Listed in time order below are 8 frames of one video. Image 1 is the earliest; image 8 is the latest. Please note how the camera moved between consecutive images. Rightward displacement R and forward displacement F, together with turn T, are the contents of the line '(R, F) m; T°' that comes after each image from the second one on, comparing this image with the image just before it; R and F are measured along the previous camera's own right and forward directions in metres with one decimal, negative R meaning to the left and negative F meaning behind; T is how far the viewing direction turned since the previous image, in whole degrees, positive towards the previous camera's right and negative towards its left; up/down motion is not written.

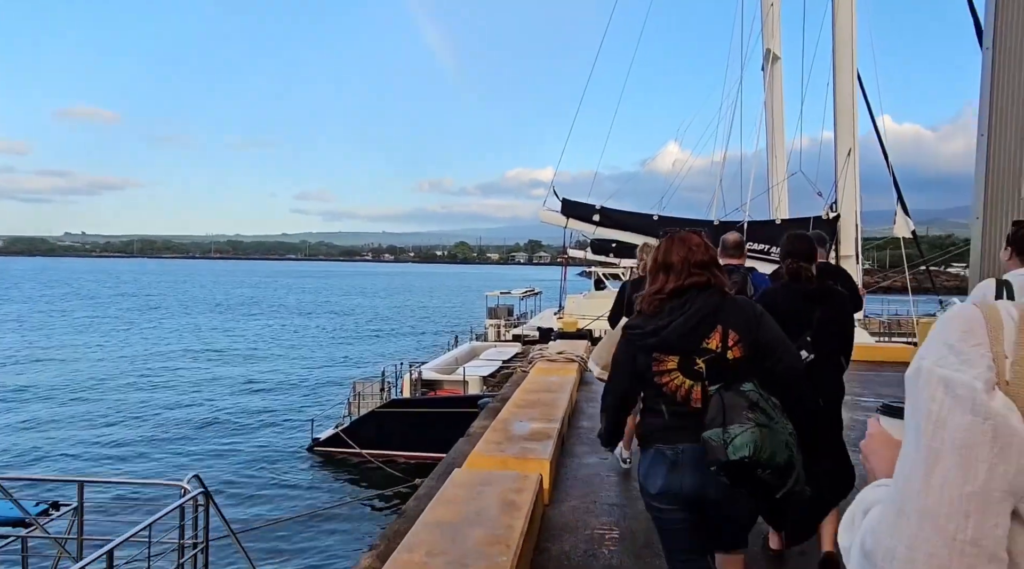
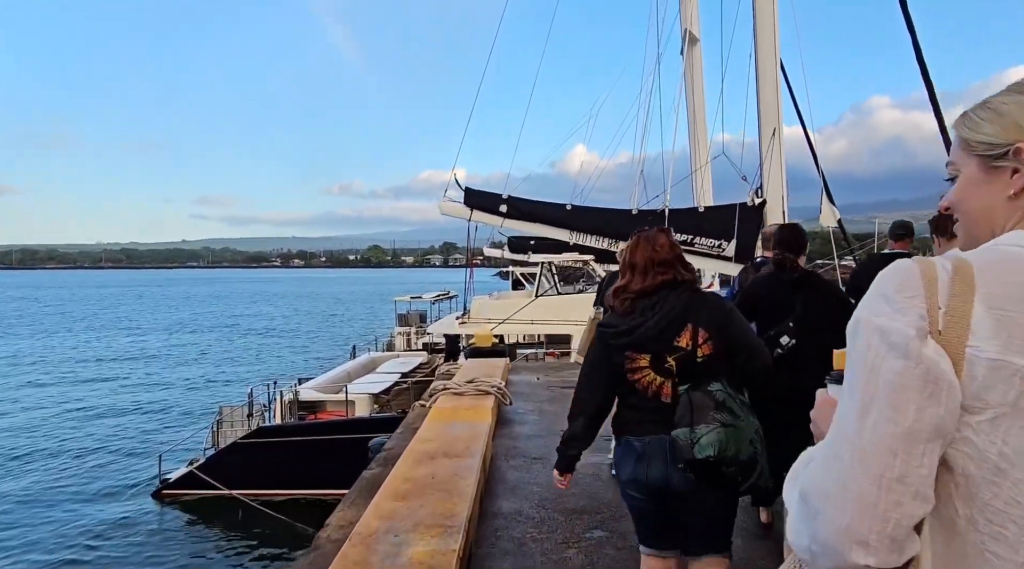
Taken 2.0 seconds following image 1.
(+0.2, +0.8) m; +7°
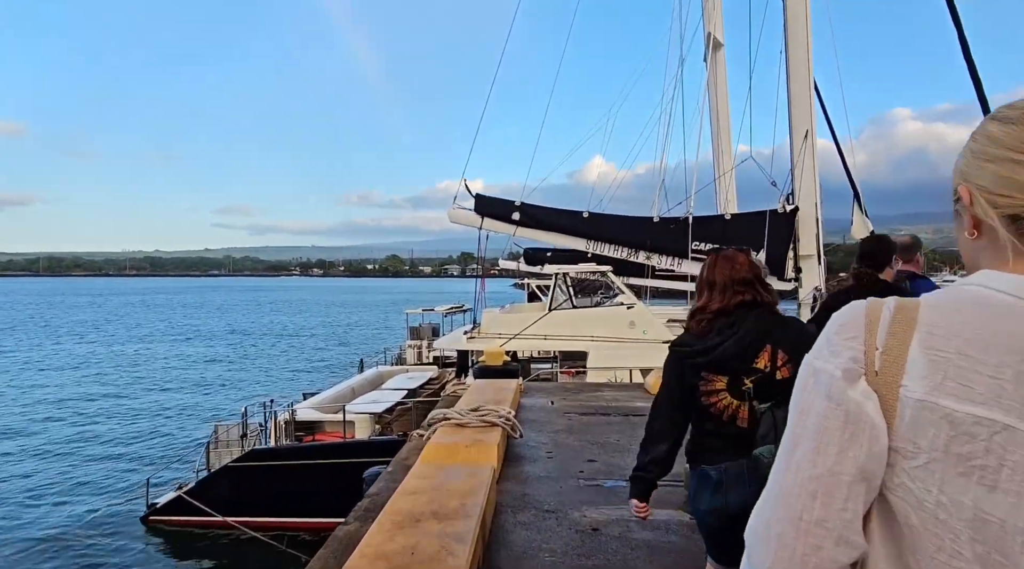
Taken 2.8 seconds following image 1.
(+0.1, +0.3) m; -1°
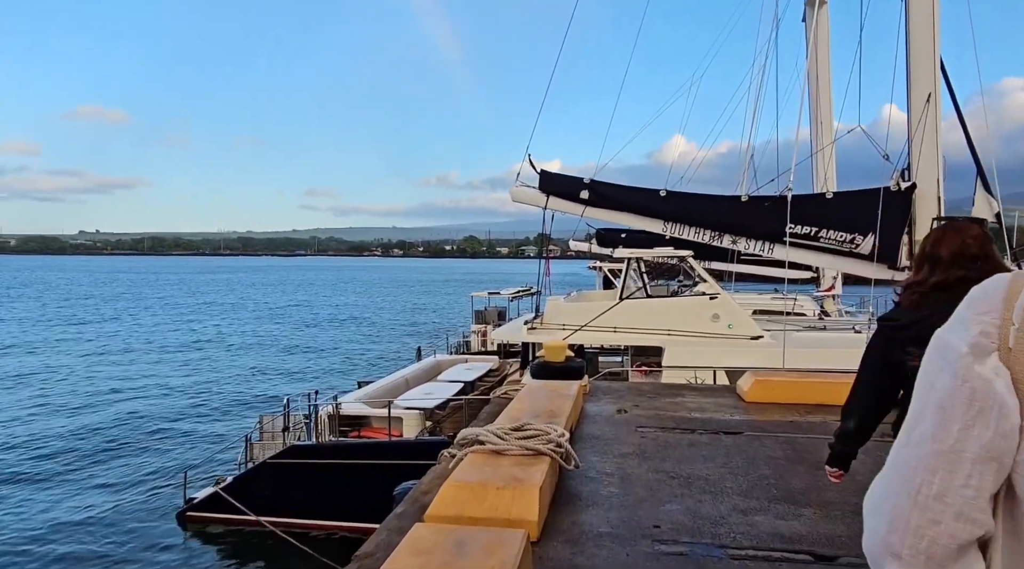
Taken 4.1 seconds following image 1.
(+0.1, +1.1) m; -6°
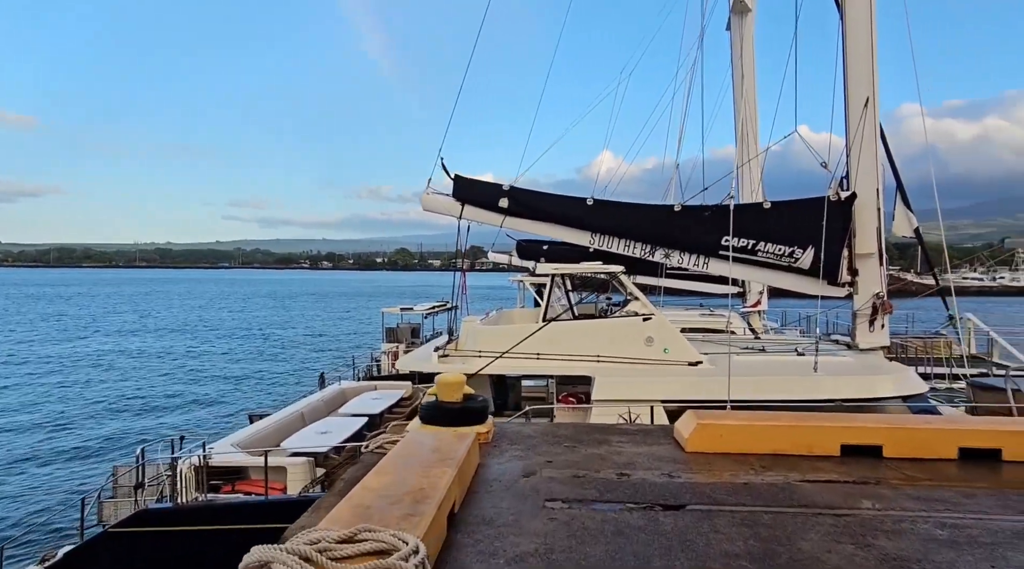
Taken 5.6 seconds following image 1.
(+0.3, +1.2) m; +5°
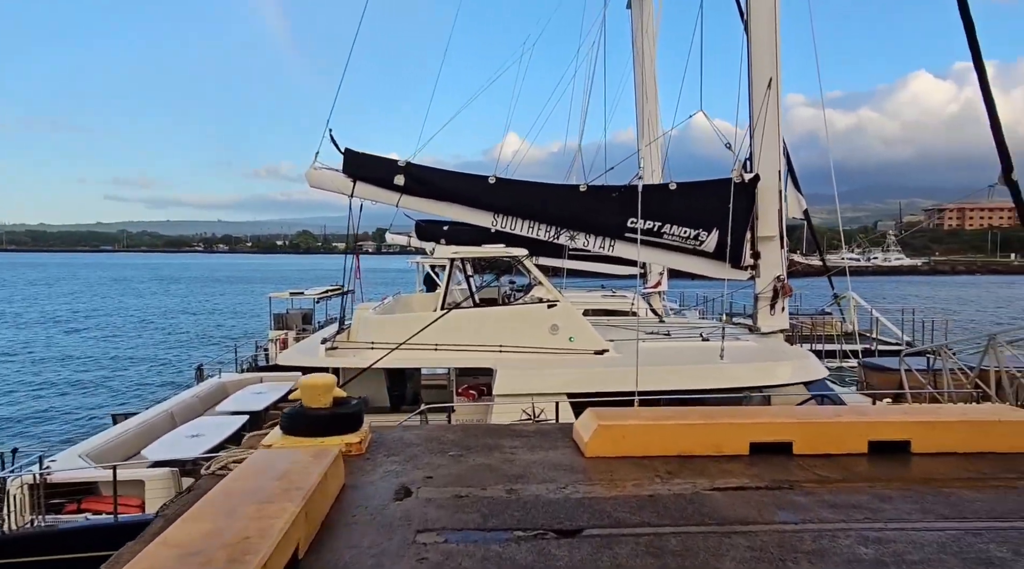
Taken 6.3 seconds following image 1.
(+0.1, +0.6) m; +7°
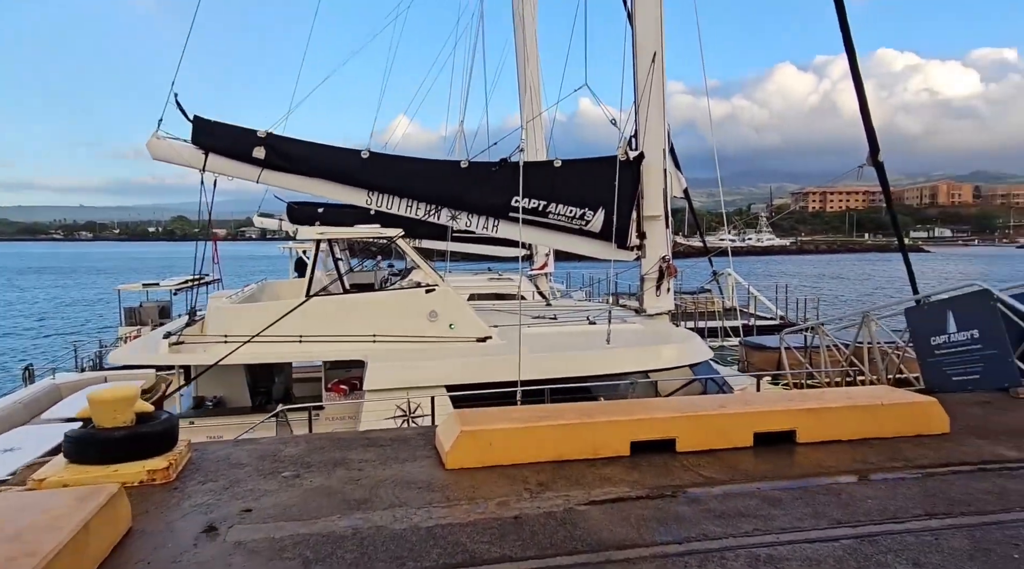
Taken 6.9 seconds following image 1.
(+0.2, +0.6) m; +9°
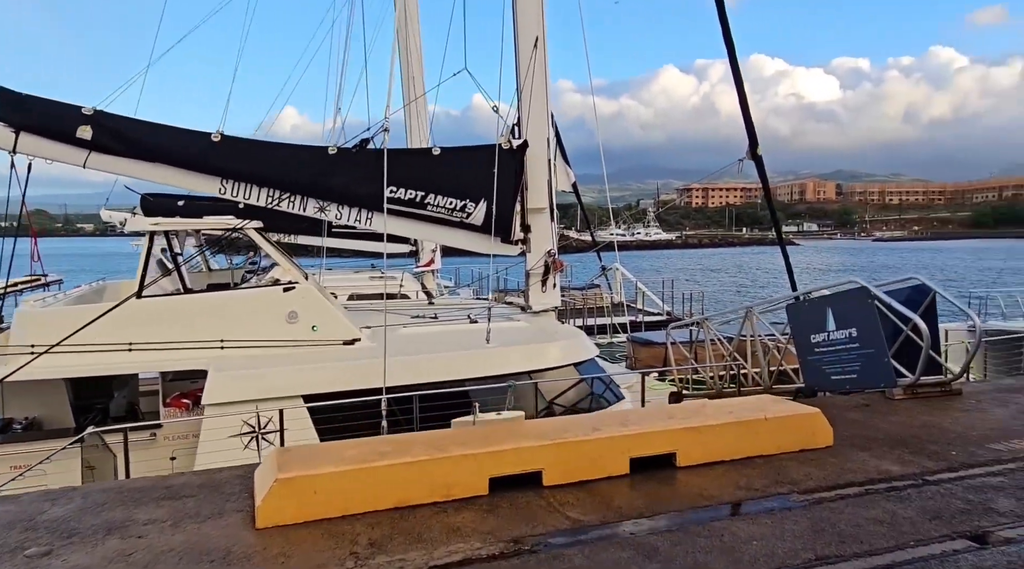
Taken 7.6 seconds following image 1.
(+0.2, +0.6) m; +8°
